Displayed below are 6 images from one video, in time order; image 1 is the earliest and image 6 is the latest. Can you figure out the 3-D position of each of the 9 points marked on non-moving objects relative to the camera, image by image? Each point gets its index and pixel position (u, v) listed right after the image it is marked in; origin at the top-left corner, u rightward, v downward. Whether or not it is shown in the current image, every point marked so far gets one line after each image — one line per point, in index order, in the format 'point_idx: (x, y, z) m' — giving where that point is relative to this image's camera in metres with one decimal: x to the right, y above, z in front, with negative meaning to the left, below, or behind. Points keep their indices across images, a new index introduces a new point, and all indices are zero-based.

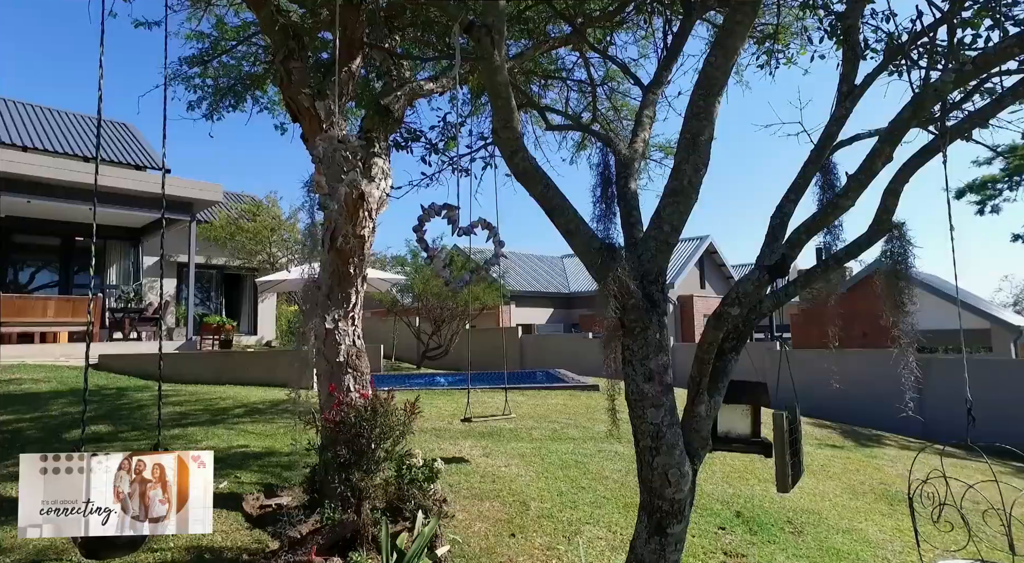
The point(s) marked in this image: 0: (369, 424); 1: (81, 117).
0: (-0.8, -0.9, +3.1) m
1: (-9.3, +3.5, +12.2) m
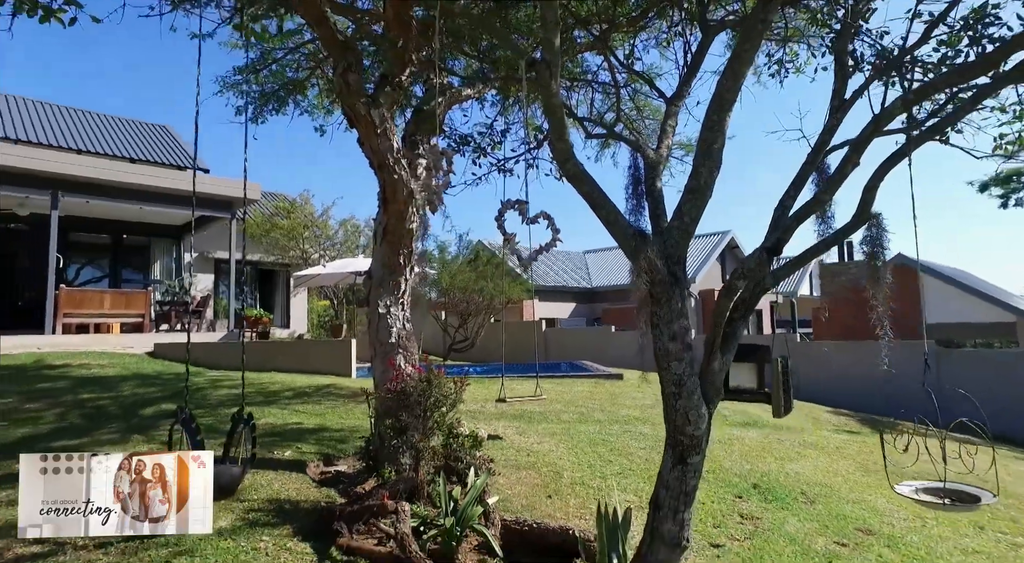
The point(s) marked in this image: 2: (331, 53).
0: (-0.5, -0.8, +3.8) m
1: (-8.7, +3.6, +13.1) m
2: (-1.2, +1.6, +3.7) m
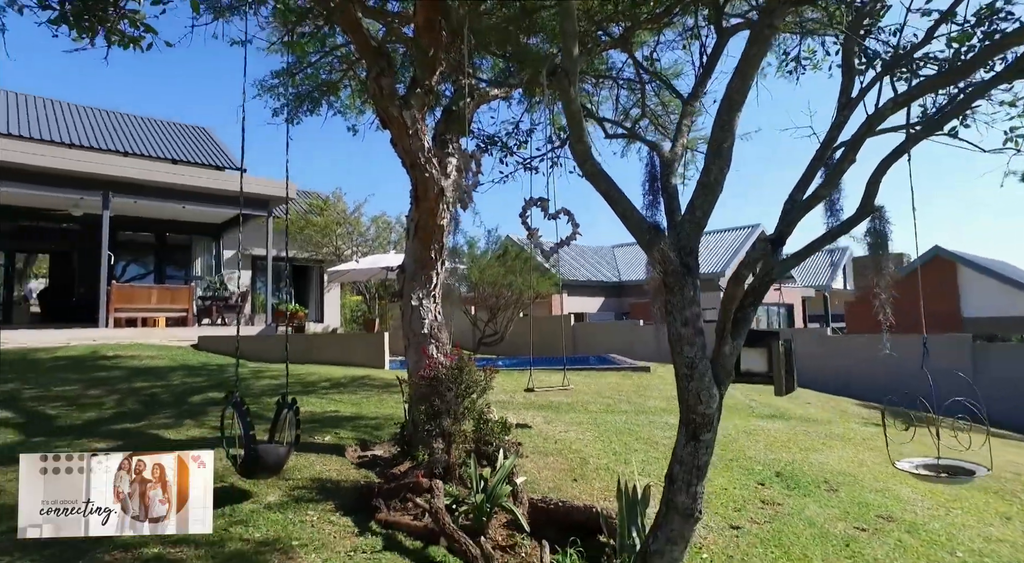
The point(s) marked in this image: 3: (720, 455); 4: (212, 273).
0: (-0.4, -0.7, +4.1) m
1: (-8.1, +3.7, +13.8) m
2: (-1.0, +1.6, +4.1) m
3: (+2.5, -2.1, +7.1) m
4: (-6.1, +0.2, +11.5) m
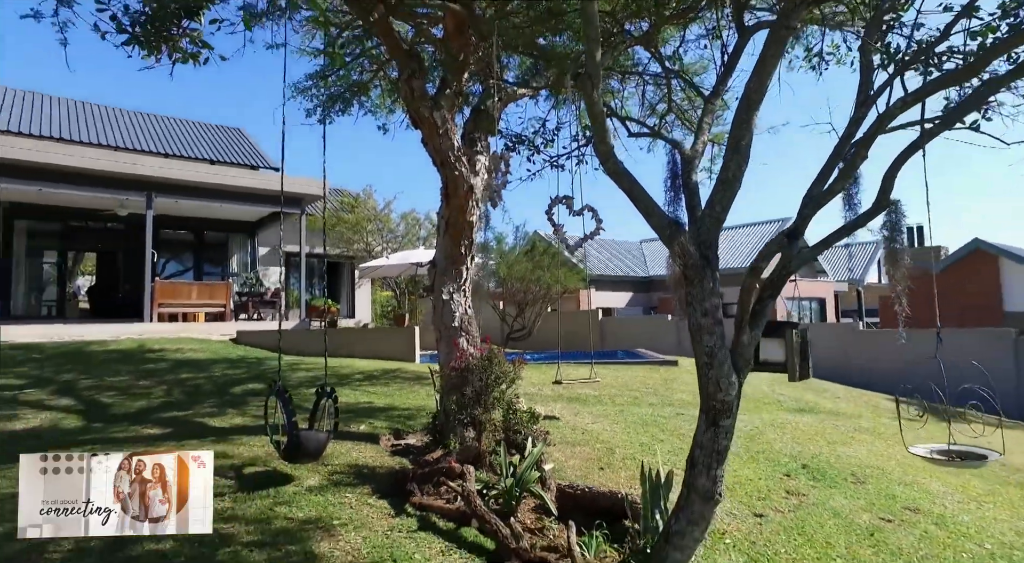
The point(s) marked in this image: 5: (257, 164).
0: (-0.2, -0.7, +4.3) m
1: (-7.4, +3.8, +14.3) m
2: (-0.8, +1.7, +4.3) m
3: (+2.9, -2.1, +7.2) m
4: (-5.6, +0.3, +12.0) m
5: (-5.9, +2.7, +13.2) m
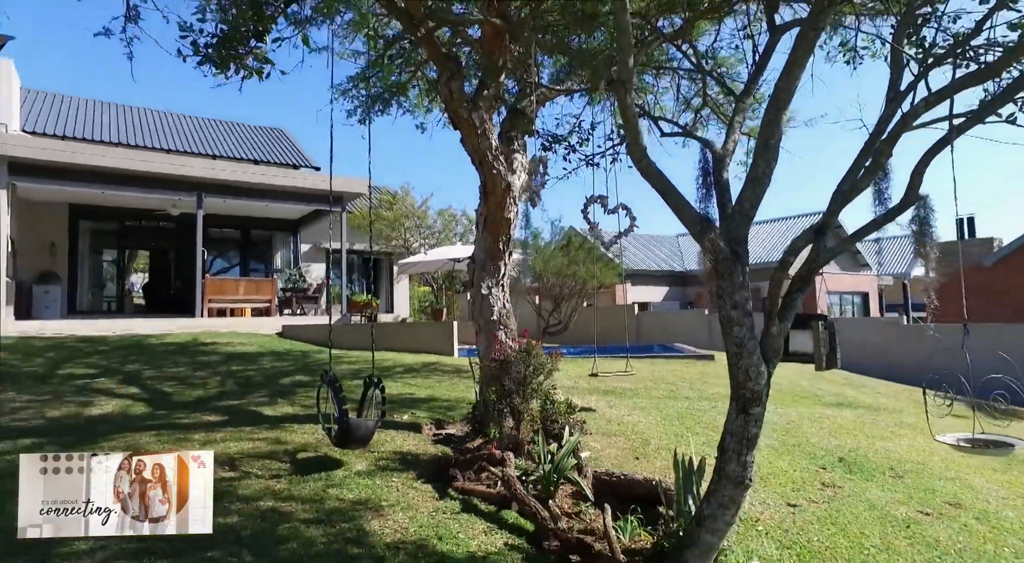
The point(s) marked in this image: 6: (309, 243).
0: (+0.1, -0.6, +4.5) m
1: (-6.6, +3.9, +14.9) m
2: (-0.5, +1.7, +4.5) m
3: (+3.4, -2.0, +7.2) m
4: (-4.8, +0.3, +12.5) m
5: (-5.0, +2.8, +13.7) m
6: (-4.5, +0.8, +12.7) m
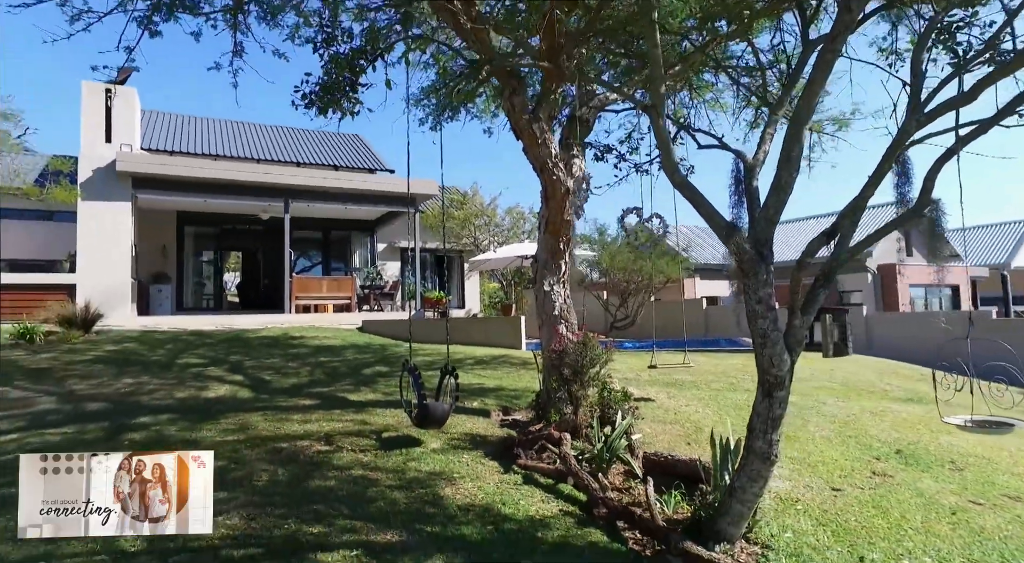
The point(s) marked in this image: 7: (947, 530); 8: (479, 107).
0: (+0.6, -0.6, +5.1) m
1: (-4.8, +3.9, +16.2) m
2: (-0.1, +1.7, +5.2) m
3: (+4.1, -1.9, +7.4) m
4: (-3.4, +0.4, +13.6) m
5: (-3.5, +2.9, +14.8) m
6: (-3.0, +0.9, +13.8) m
7: (+3.7, -2.1, +4.9) m
8: (-0.4, +2.2, +7.7) m
